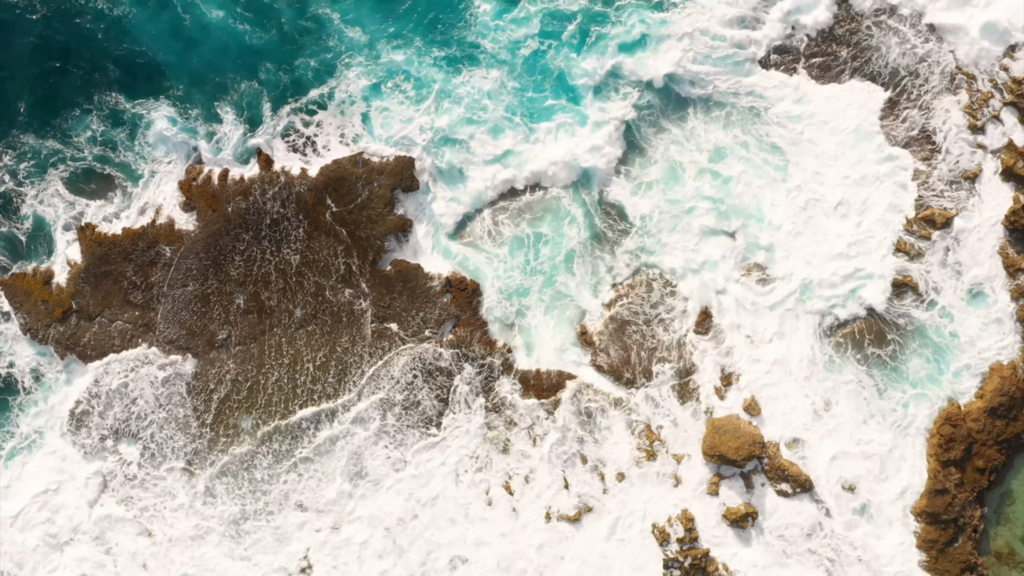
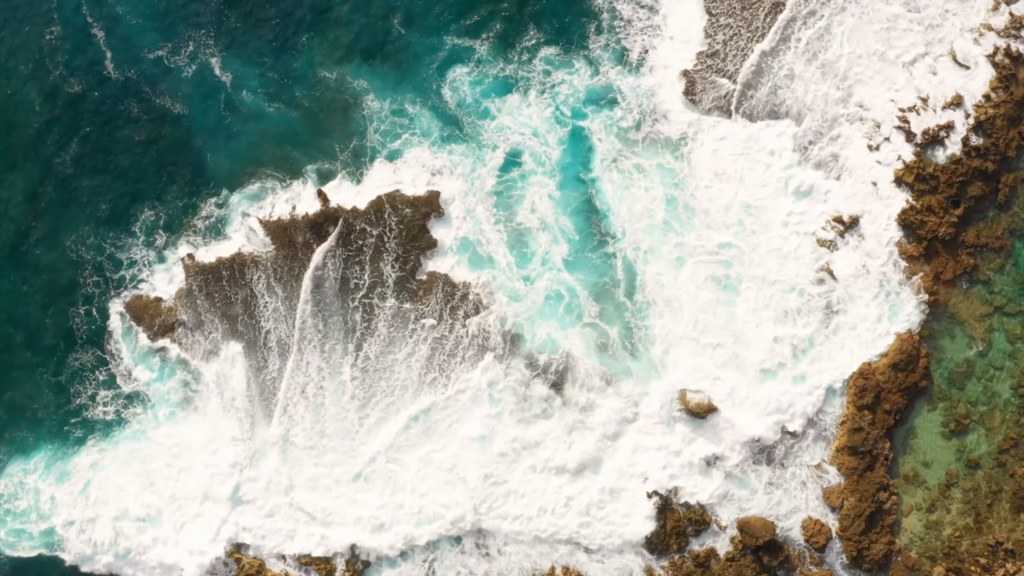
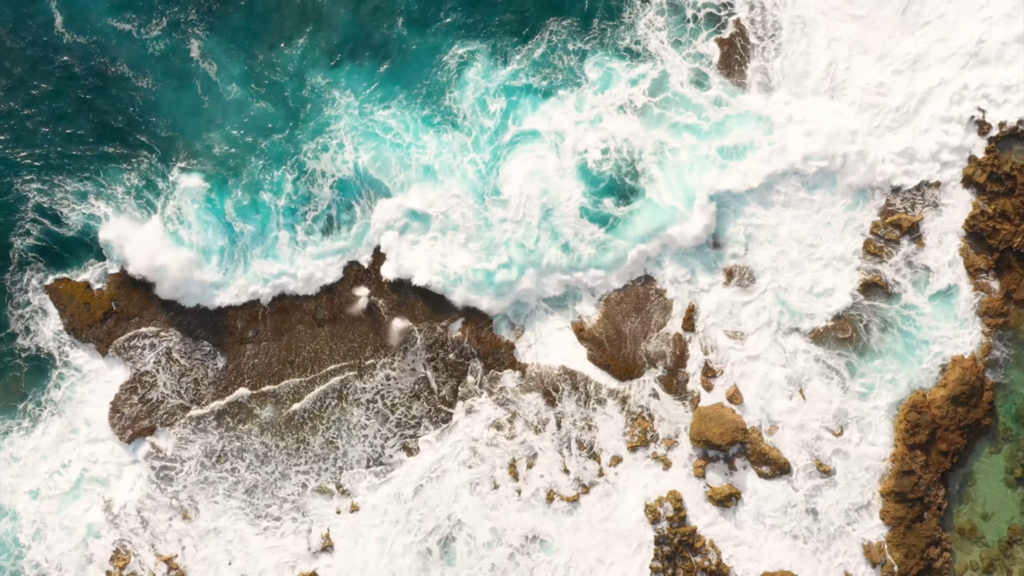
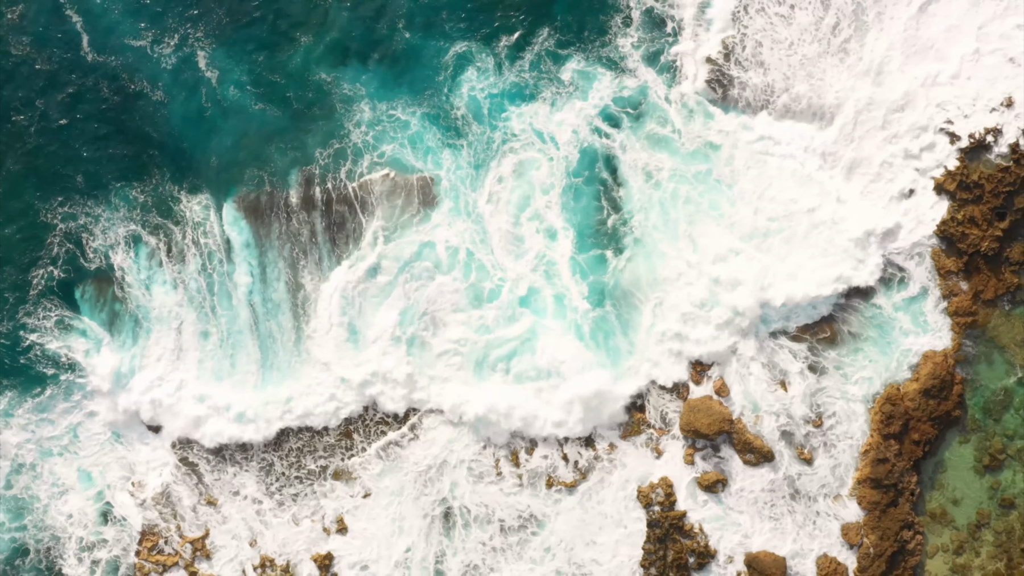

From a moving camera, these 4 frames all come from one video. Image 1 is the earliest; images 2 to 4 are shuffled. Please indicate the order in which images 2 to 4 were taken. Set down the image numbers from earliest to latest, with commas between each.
3, 4, 2
